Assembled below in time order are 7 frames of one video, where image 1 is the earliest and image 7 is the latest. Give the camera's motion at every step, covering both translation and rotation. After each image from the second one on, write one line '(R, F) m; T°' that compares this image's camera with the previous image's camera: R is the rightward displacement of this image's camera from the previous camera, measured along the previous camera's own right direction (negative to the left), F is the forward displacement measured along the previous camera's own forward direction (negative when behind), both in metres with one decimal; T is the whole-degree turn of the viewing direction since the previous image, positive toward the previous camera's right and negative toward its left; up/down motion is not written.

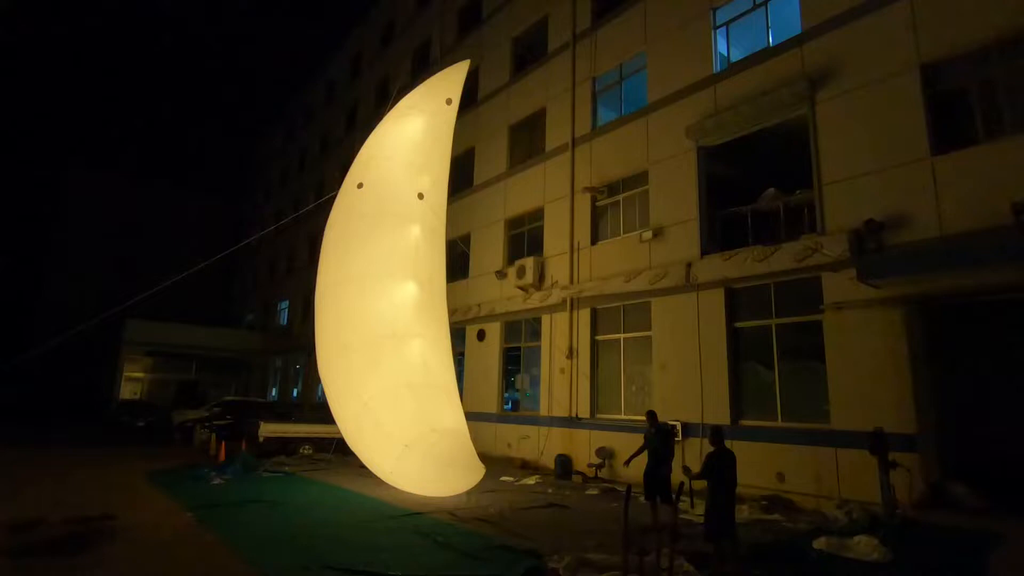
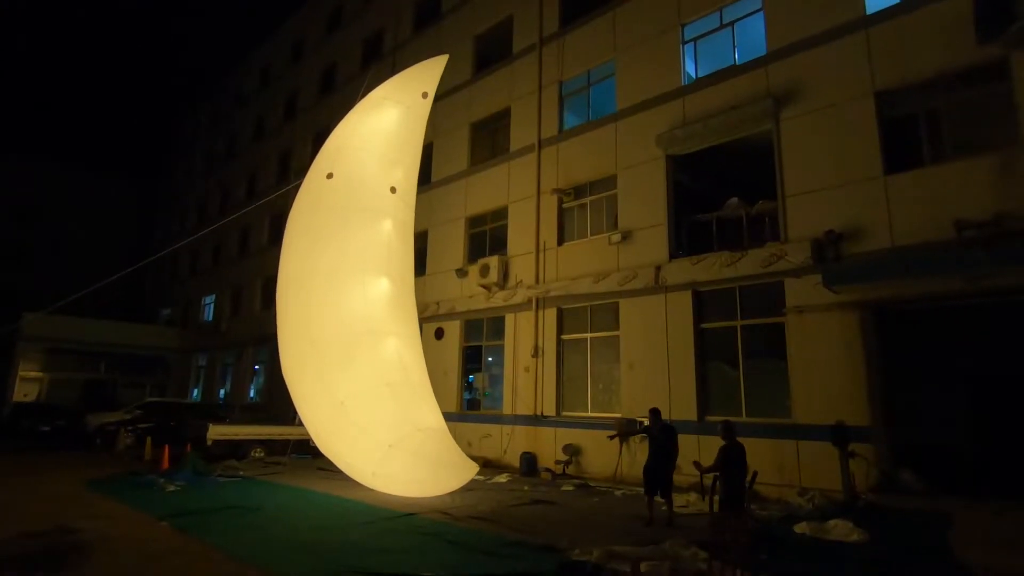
(-1.0, +0.1) m; +8°
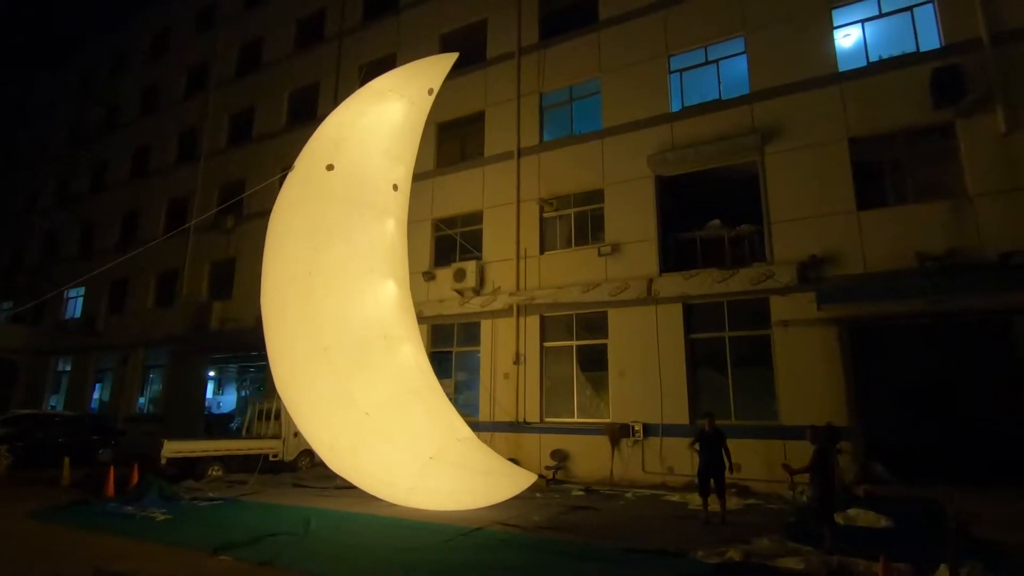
(-2.5, +0.3) m; +14°
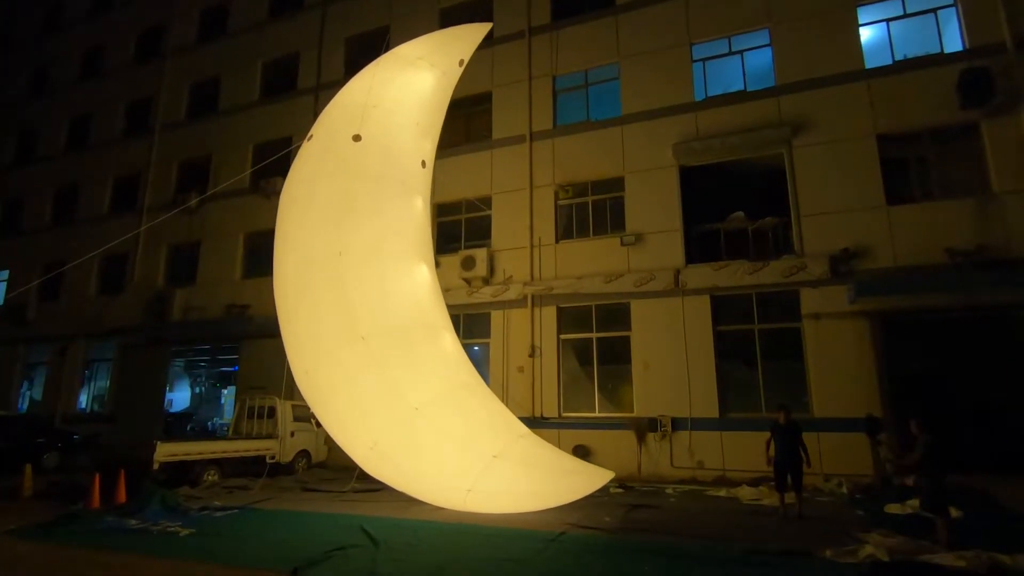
(-1.7, +0.7) m; +7°
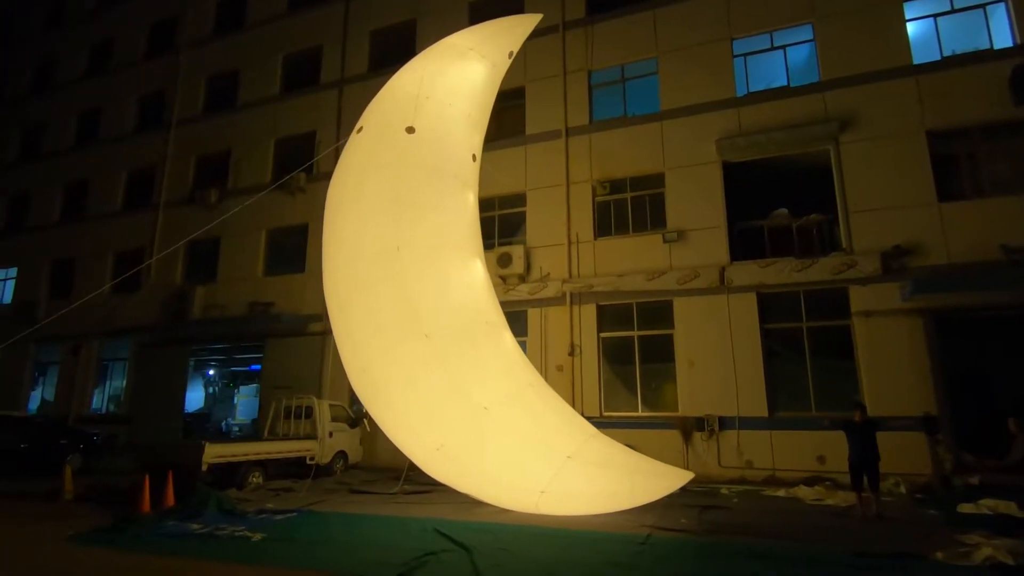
(-1.0, +0.2) m; +1°
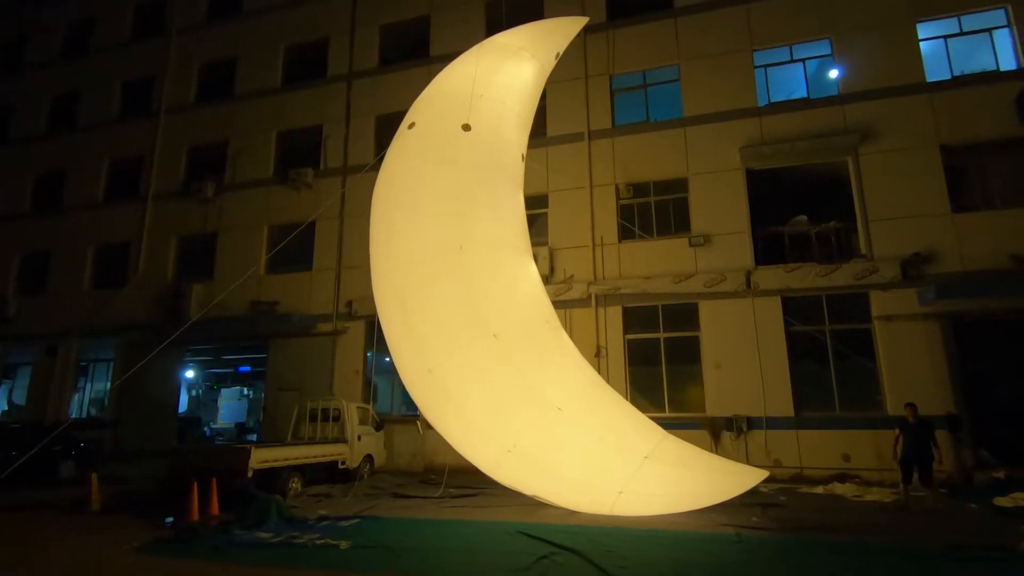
(-1.5, +0.1) m; +4°
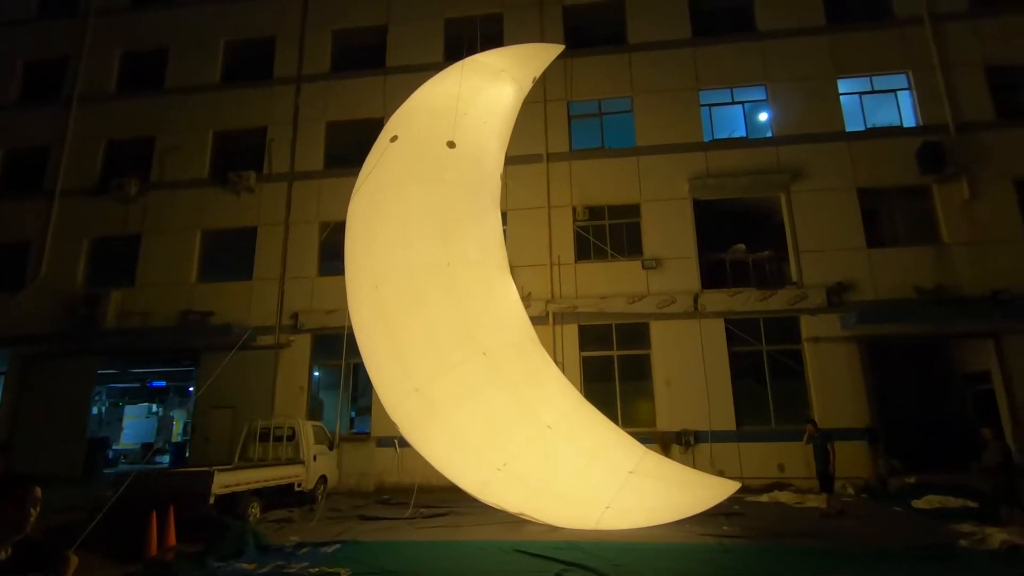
(-1.0, 0.0) m; +9°
